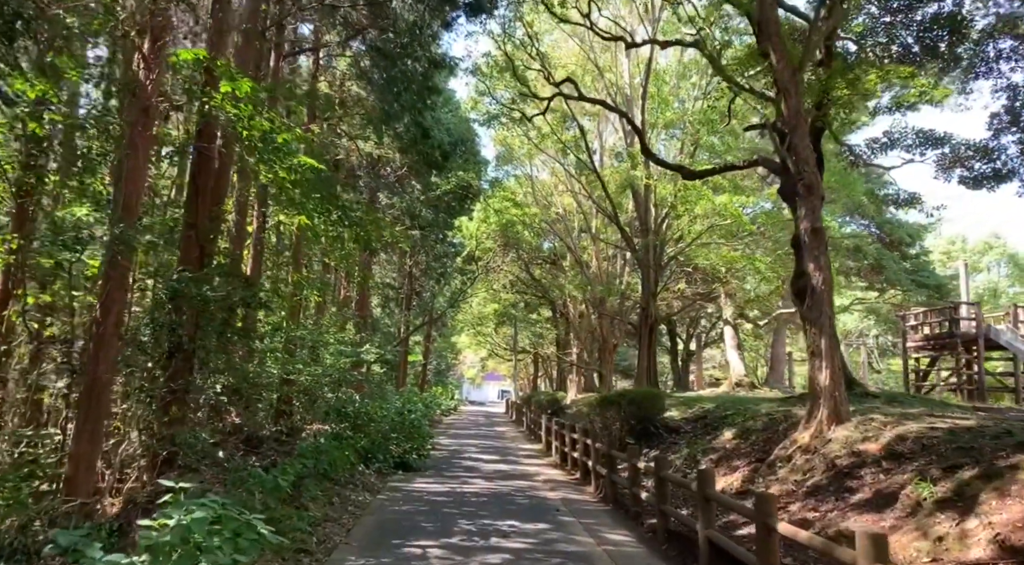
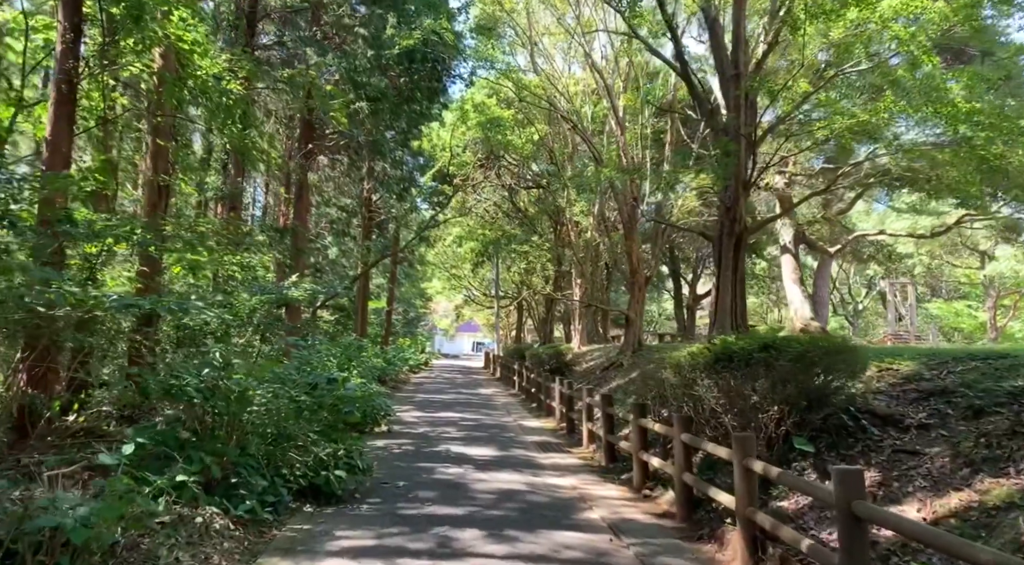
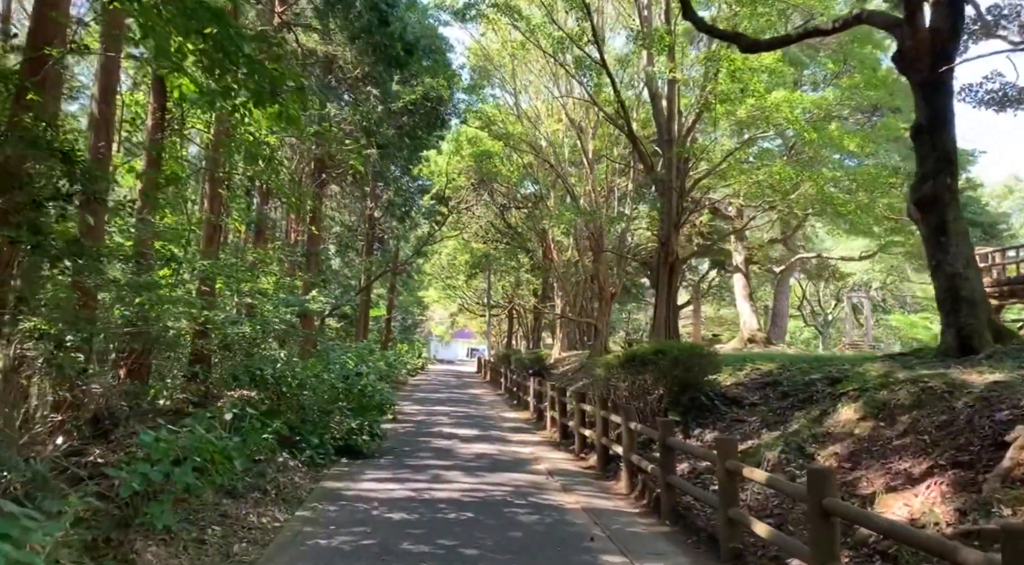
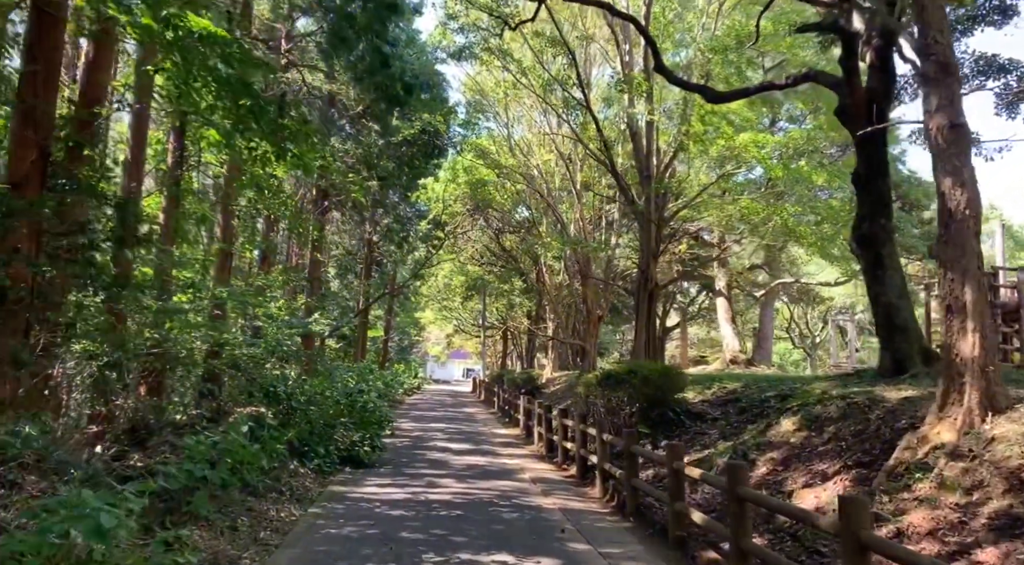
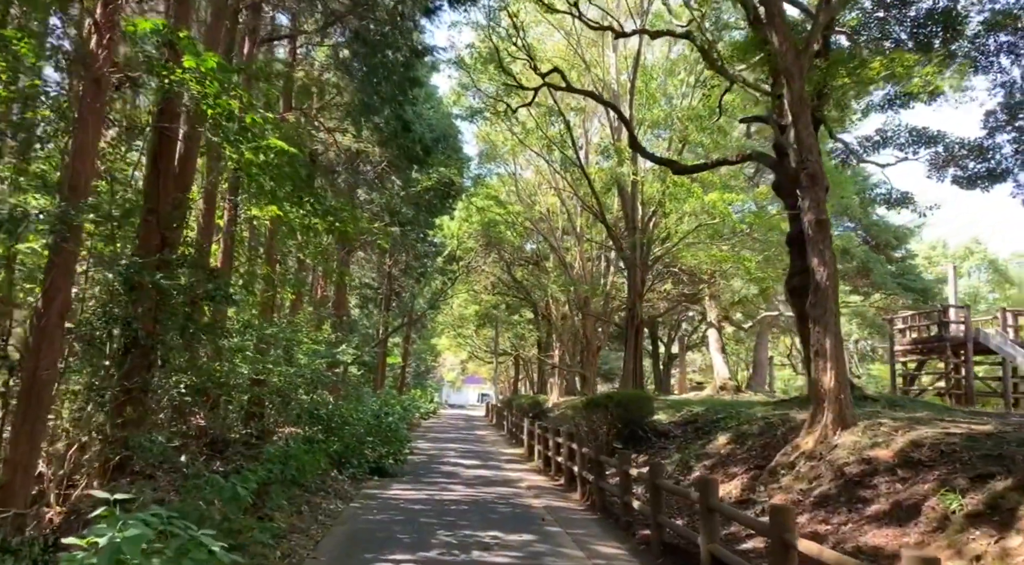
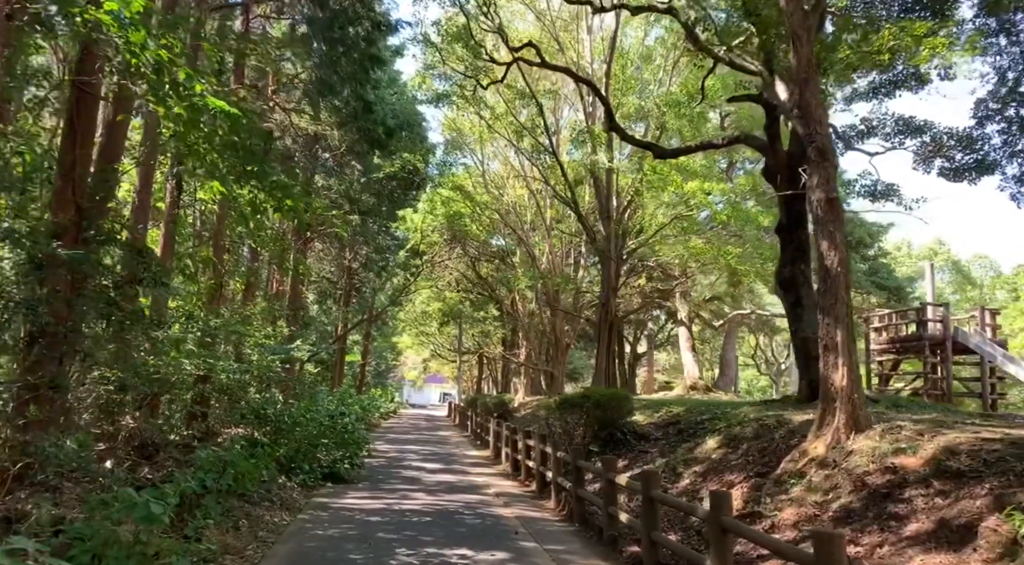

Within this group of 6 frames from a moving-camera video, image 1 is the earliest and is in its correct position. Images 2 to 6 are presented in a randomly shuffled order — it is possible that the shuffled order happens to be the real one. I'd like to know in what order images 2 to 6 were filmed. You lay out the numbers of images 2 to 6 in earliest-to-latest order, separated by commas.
5, 6, 4, 3, 2
